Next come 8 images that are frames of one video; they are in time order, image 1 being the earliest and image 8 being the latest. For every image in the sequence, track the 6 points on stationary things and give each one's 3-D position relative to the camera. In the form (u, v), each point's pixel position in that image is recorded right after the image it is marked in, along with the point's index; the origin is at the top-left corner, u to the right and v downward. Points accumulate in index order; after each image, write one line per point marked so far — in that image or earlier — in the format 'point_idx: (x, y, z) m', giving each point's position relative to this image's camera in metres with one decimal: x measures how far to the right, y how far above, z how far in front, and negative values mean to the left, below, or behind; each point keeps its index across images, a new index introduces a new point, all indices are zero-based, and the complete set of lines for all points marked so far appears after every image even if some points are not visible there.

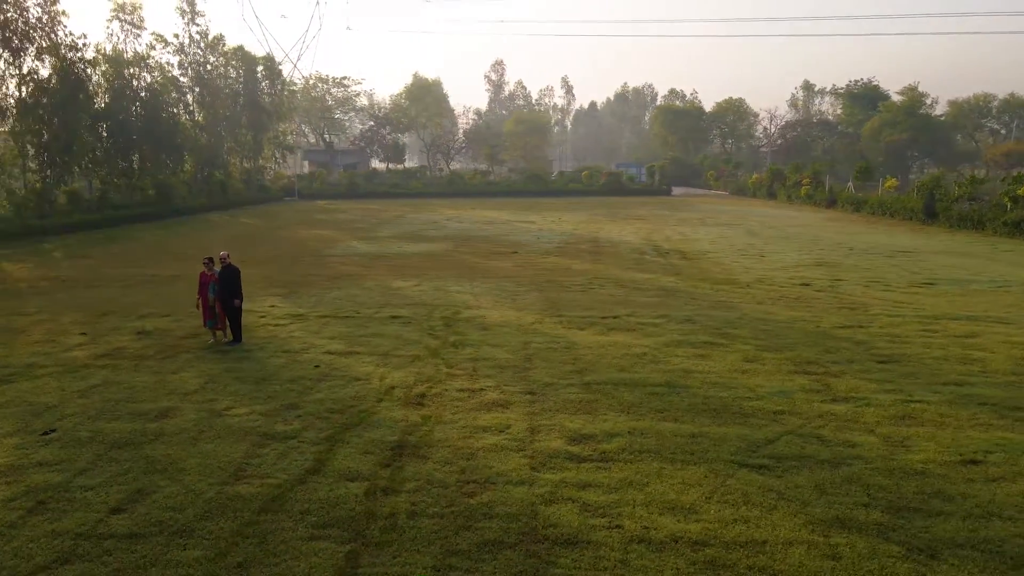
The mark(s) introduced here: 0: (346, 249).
0: (-3.6, +0.8, +15.5) m
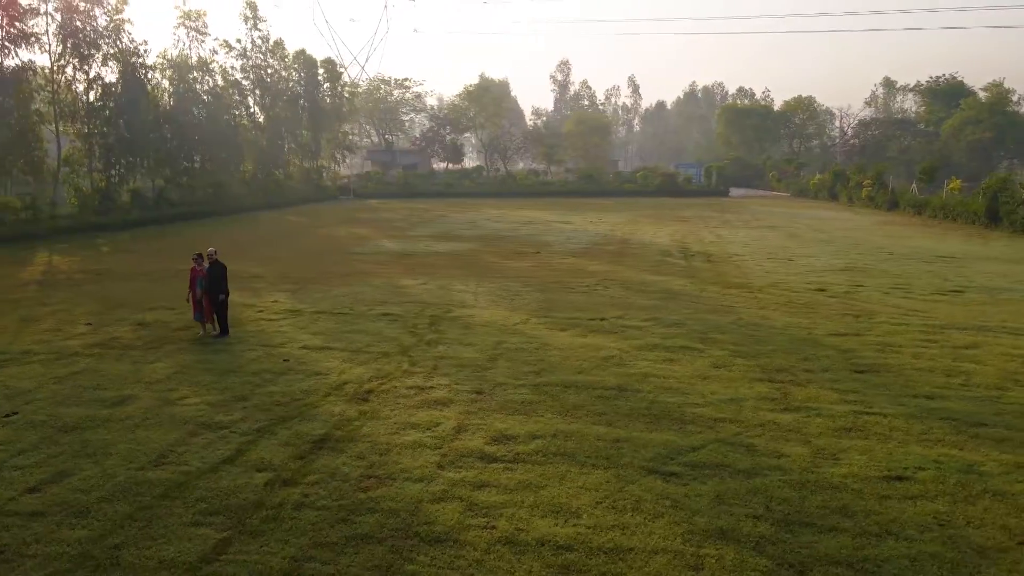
0: (-3.0, +0.9, +15.8) m
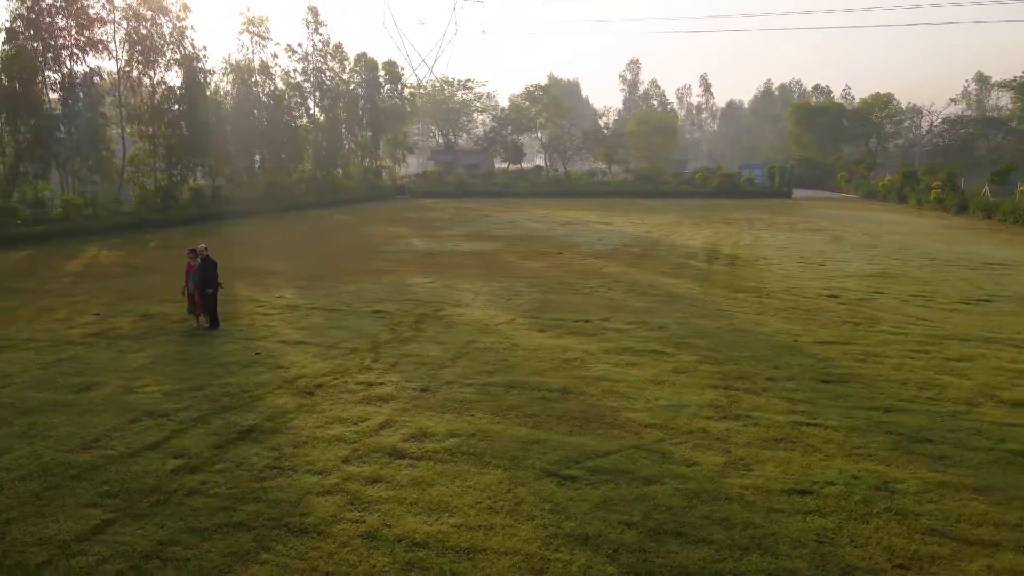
0: (-2.4, +0.9, +16.1) m
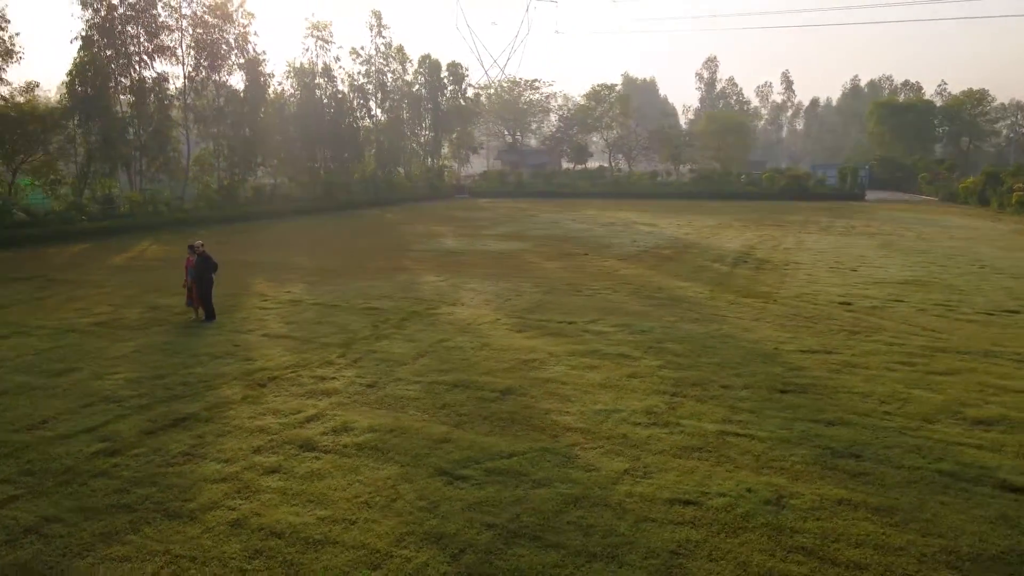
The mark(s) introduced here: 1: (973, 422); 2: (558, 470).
0: (-1.8, +1.0, +16.4) m
1: (+3.2, -0.9, +5.0) m
2: (+0.3, -1.1, +4.3) m
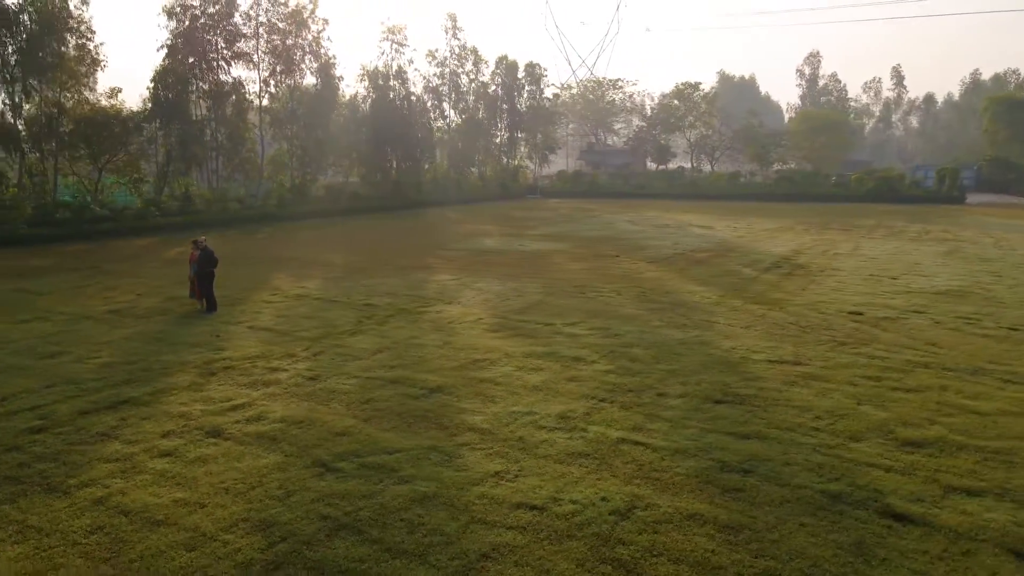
0: (-0.9, +1.0, +16.6) m
1: (+2.5, -1.0, +4.7) m
2: (-0.5, -1.1, +4.3) m
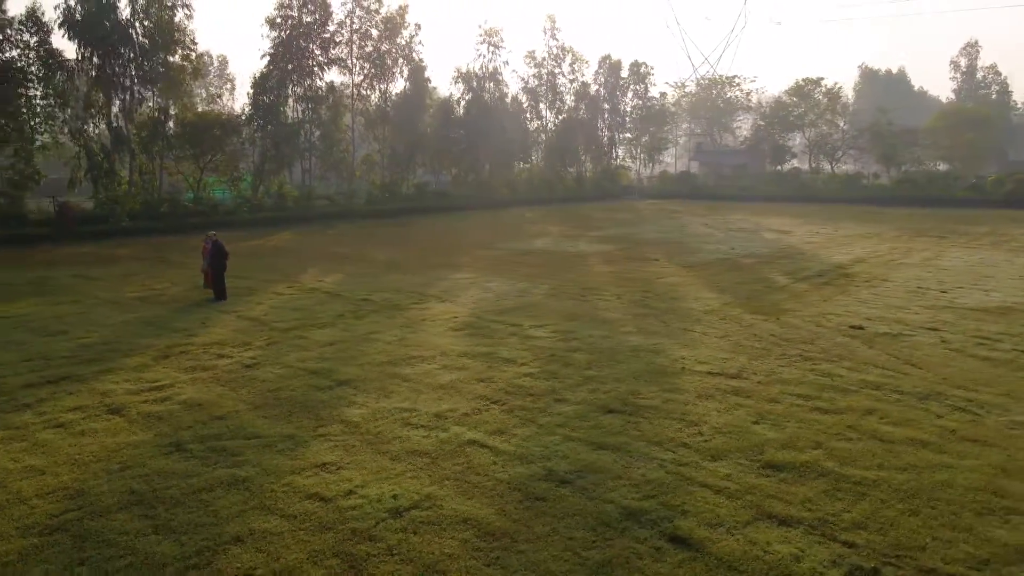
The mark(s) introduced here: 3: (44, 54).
0: (+0.2, +1.0, +16.7) m
1: (+1.5, -1.1, +4.4) m
2: (-1.5, -1.0, +4.6) m
3: (-12.4, +6.2, +19.2) m
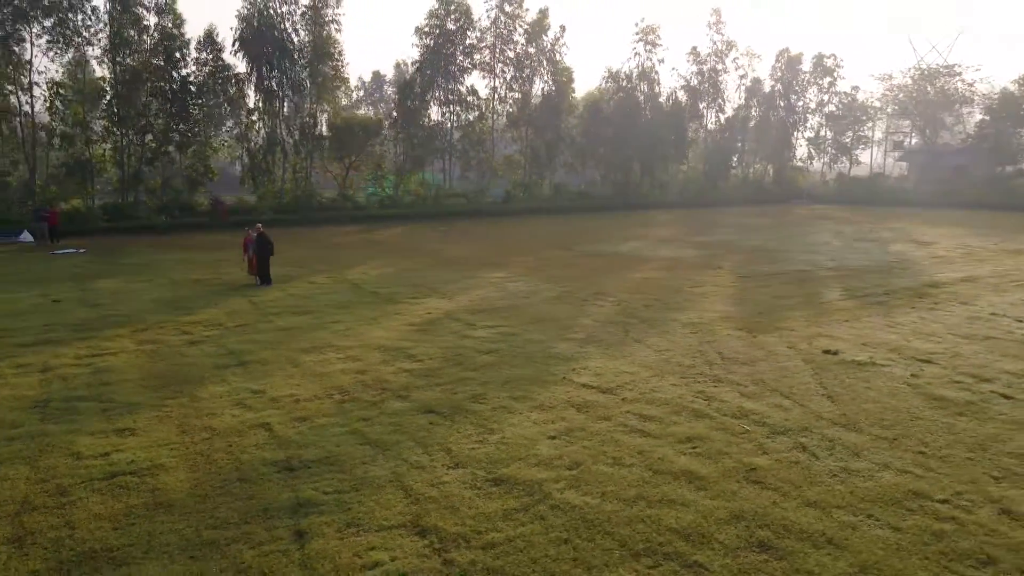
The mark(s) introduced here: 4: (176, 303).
0: (+2.1, +0.9, +16.5) m
1: (-0.1, -1.1, +4.3) m
2: (-3.0, -0.9, +5.3) m
3: (-9.1, +6.7, +22.3) m
4: (-4.4, -0.2, +9.5) m
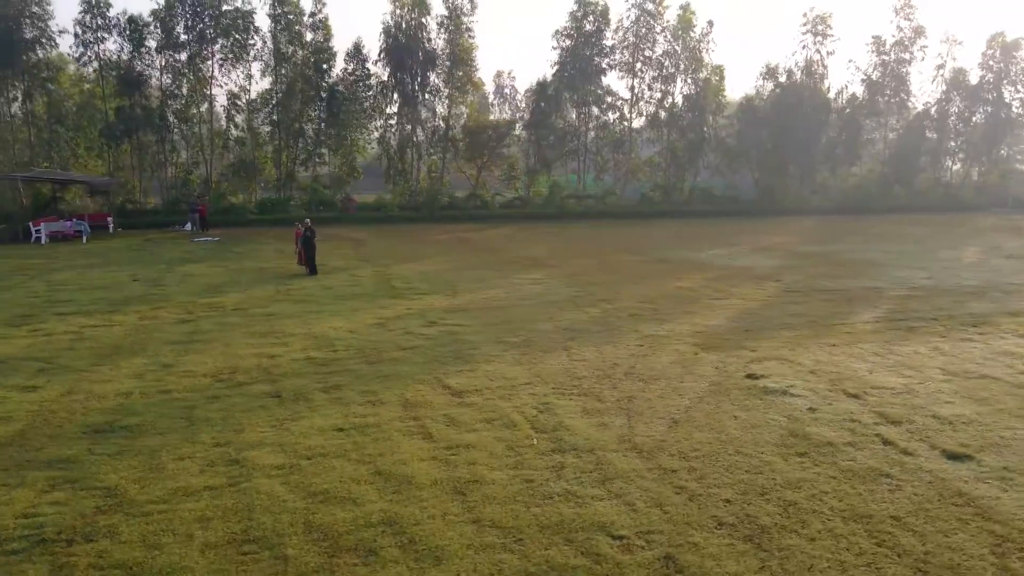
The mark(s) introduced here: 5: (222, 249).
0: (+3.8, +0.8, +15.7) m
1: (-1.8, -1.1, +4.7) m
2: (-4.3, -0.8, +6.4) m
3: (-5.0, +7.1, +24.4) m
4: (-4.5, 0.0, +10.8) m
5: (-6.3, +0.8, +15.7) m
